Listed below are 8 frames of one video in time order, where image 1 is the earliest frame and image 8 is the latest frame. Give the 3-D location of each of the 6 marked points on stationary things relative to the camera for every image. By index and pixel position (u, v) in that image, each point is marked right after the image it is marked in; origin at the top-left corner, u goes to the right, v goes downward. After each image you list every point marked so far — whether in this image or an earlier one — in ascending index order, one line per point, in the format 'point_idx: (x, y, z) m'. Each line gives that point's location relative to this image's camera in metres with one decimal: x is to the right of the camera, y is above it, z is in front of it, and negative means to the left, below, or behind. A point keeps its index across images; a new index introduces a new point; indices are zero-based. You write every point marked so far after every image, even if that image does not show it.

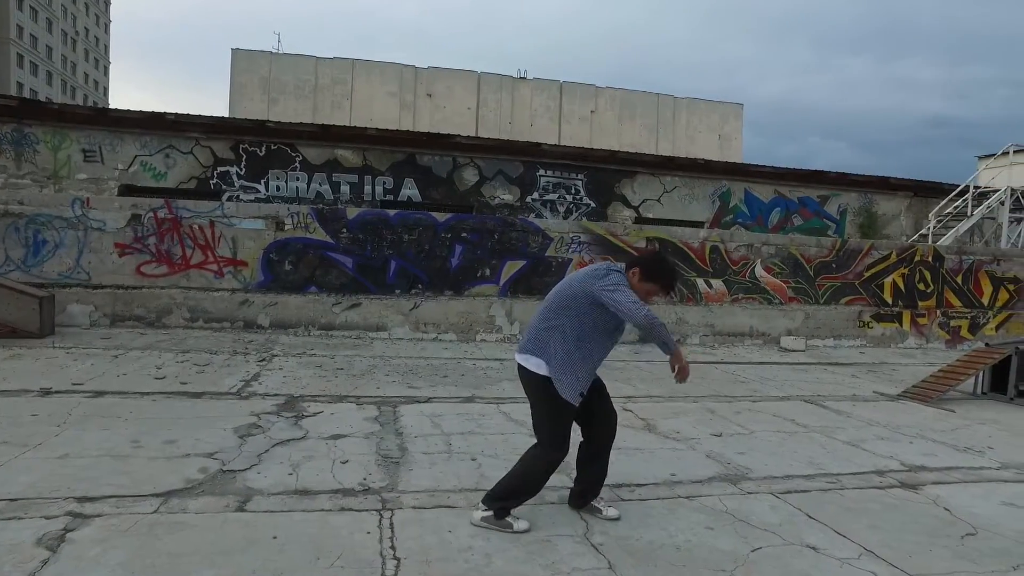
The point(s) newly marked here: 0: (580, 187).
0: (+1.4, +2.1, +13.1) m
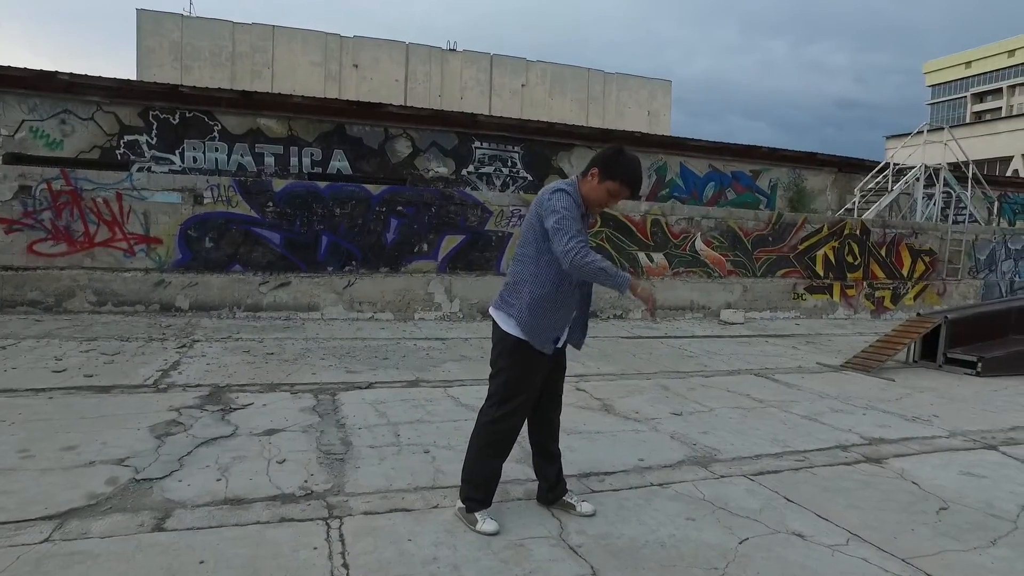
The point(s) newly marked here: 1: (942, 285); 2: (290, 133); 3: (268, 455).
0: (+0.2, +2.6, +12.8) m
1: (+8.4, +0.1, +12.3) m
2: (-3.9, +2.8, +11.3) m
3: (-1.3, -0.9, +3.4) m
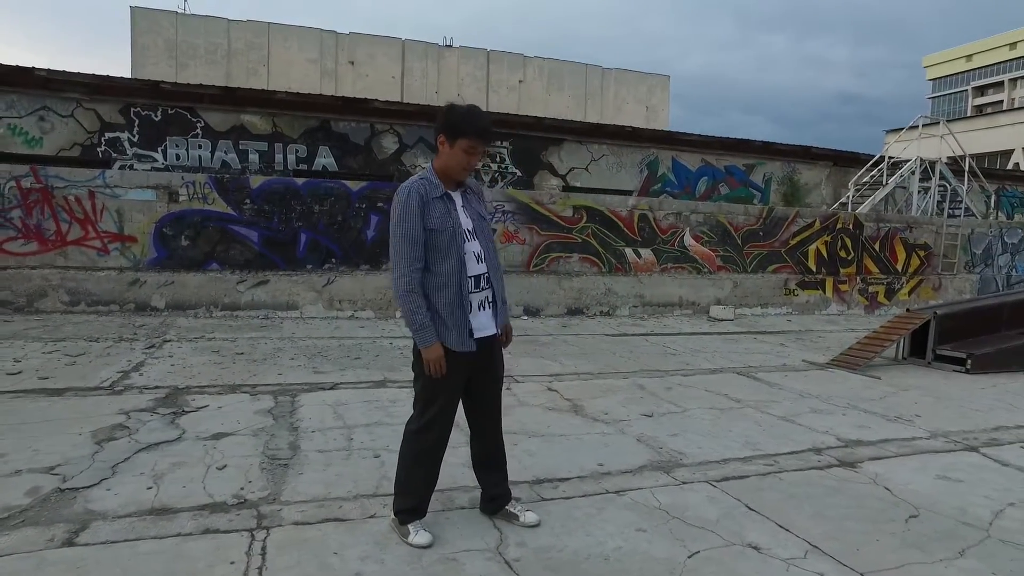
0: (-0.1, +2.6, +12.6) m
1: (+8.2, +0.2, +12.1) m
2: (-4.2, +2.8, +11.2) m
3: (-1.6, -0.9, +3.3) m
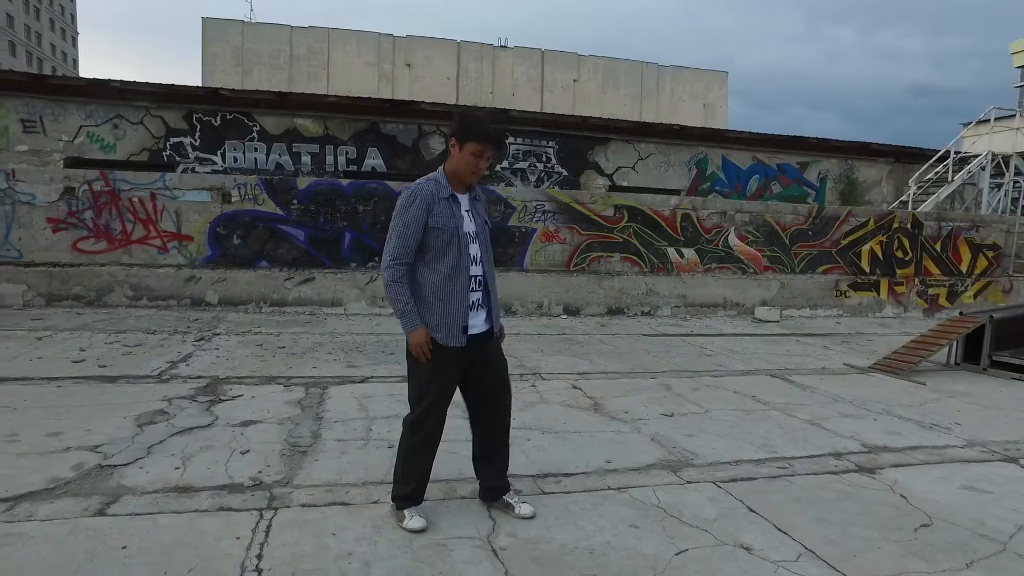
0: (+0.8, +2.7, +12.6) m
1: (+8.9, +0.1, +11.4) m
2: (-3.4, +2.9, +11.6) m
3: (-1.5, -0.9, +3.5) m
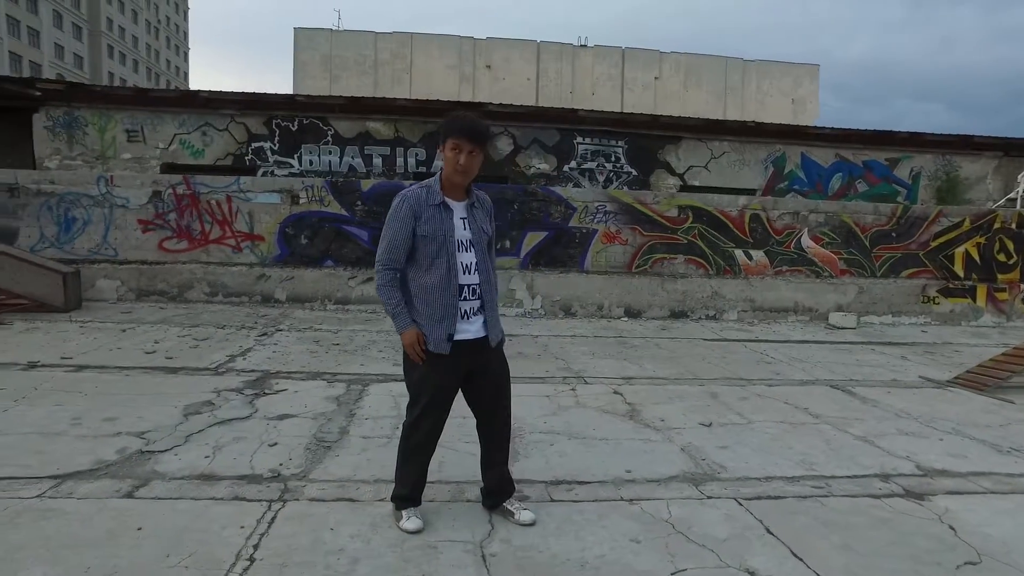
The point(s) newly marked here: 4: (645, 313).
0: (+2.1, +2.6, +12.4) m
1: (+10.0, 0.0, +10.2) m
2: (-2.2, +2.9, +11.9) m
3: (-1.4, -0.9, +3.7) m
4: (+1.9, -0.4, +9.1) m
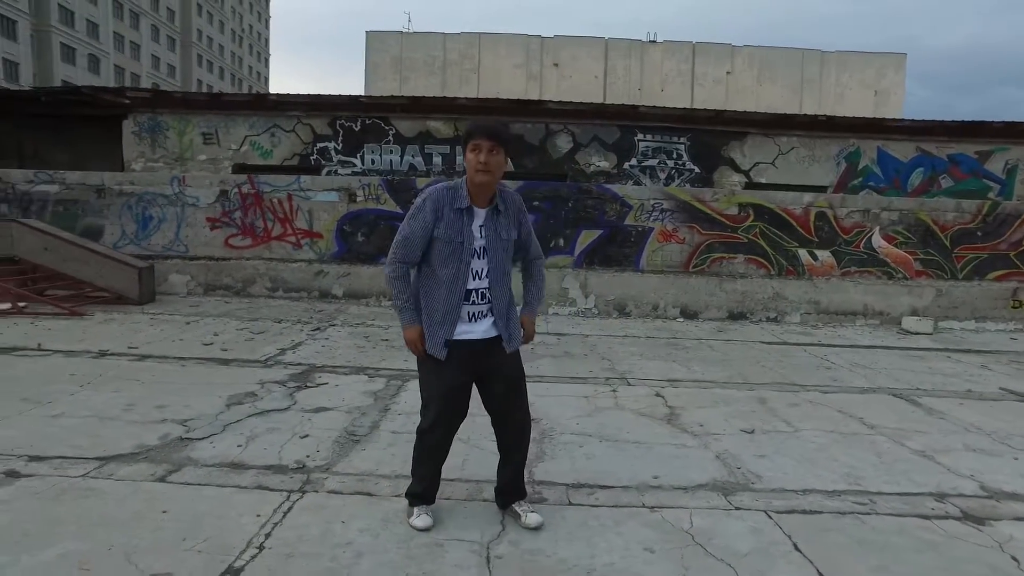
0: (+3.2, +2.6, +12.1) m
1: (+10.8, -0.1, +9.0) m
2: (-1.1, +2.9, +12.0) m
3: (-1.3, -0.8, +3.7) m
4: (+2.7, -0.4, +8.9) m
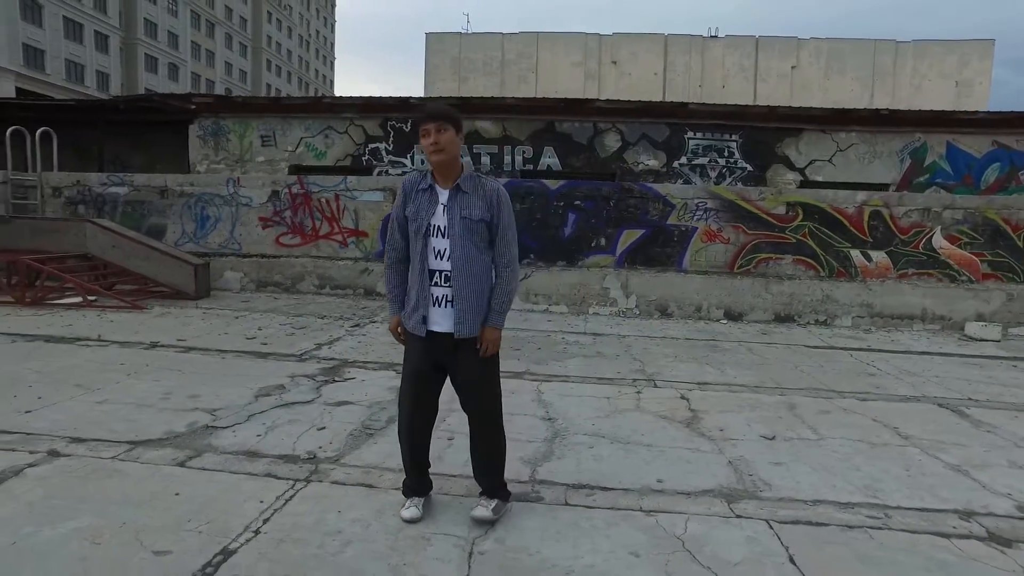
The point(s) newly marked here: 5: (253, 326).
0: (+4.1, +2.6, +11.8) m
1: (+11.3, -0.2, +8.0) m
2: (-0.2, +3.0, +12.1) m
3: (-1.2, -0.8, +3.9) m
4: (+3.2, -0.4, +8.6) m
5: (-2.9, -0.4, +7.0) m
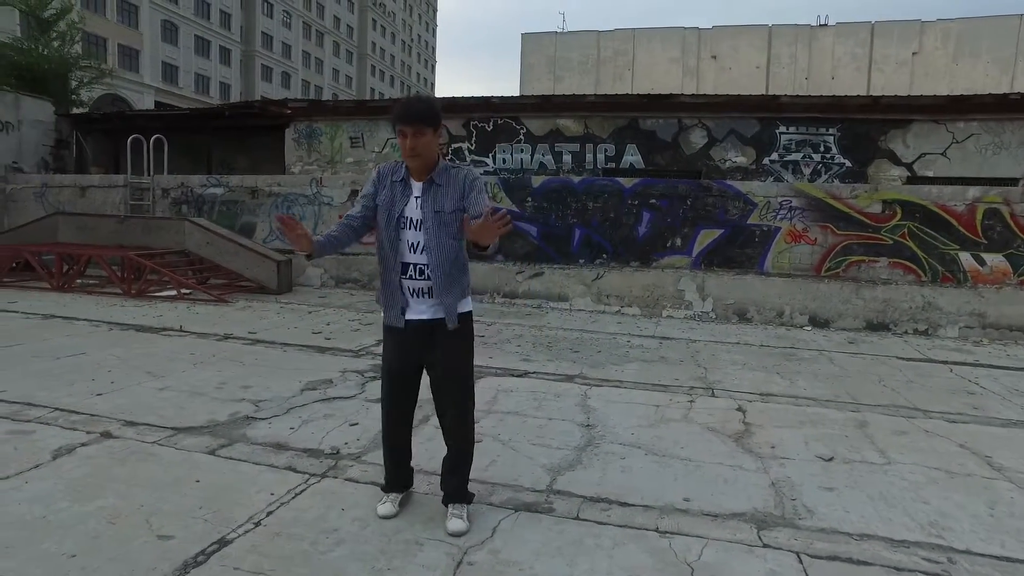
0: (+5.5, +2.5, +10.9) m
1: (+12.0, -0.4, +6.1) m
2: (+1.3, +2.9, +11.9) m
3: (-1.0, -0.8, +3.9) m
4: (+4.1, -0.4, +7.9) m
5: (-2.2, -0.4, +7.3) m
